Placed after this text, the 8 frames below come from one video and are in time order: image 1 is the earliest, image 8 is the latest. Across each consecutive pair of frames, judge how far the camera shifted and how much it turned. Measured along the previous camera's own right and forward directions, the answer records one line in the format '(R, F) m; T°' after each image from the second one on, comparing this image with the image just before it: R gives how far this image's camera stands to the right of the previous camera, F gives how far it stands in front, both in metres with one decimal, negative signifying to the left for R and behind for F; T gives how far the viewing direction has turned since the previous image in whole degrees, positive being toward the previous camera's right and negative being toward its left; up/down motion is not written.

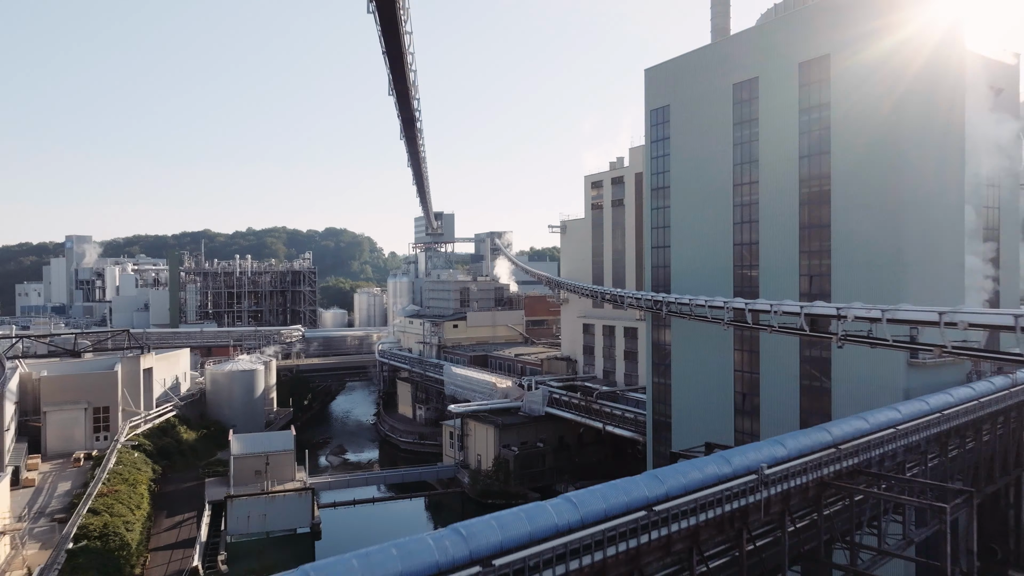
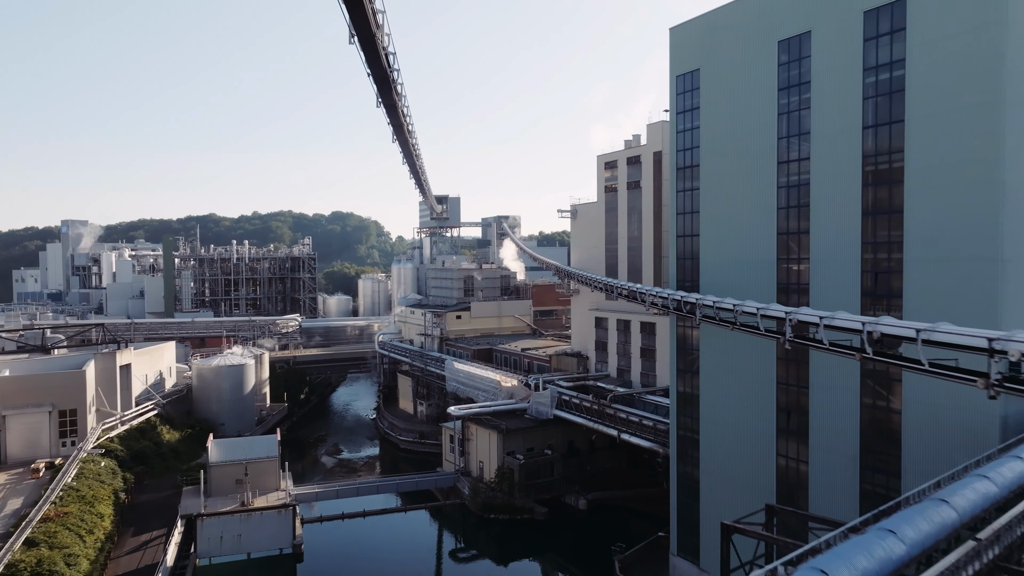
(+0.1, +1.9) m; -1°
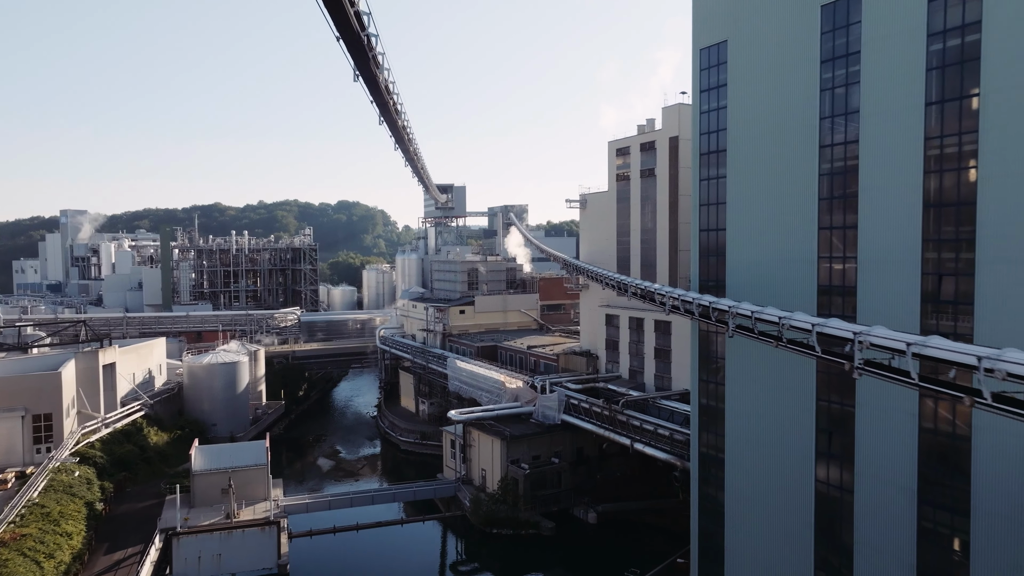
(+0.1, +1.3) m; -1°
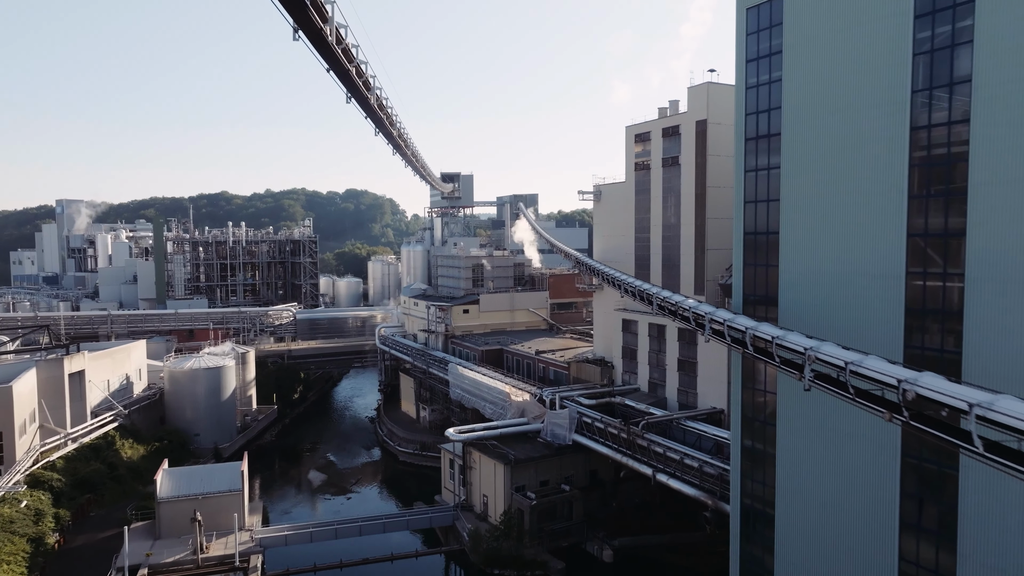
(+0.1, +2.0) m; -1°
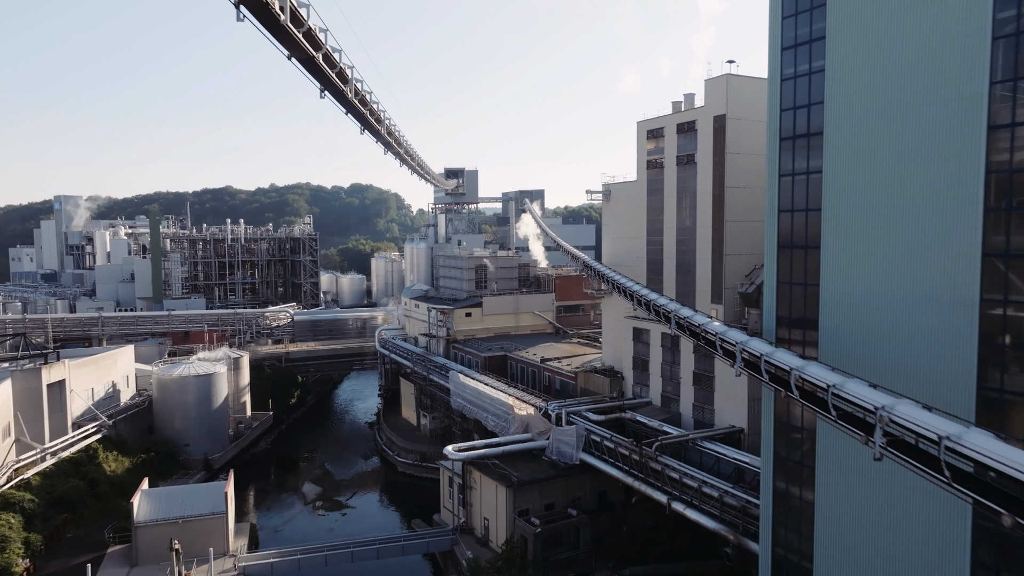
(+0.1, +1.1) m; -1°
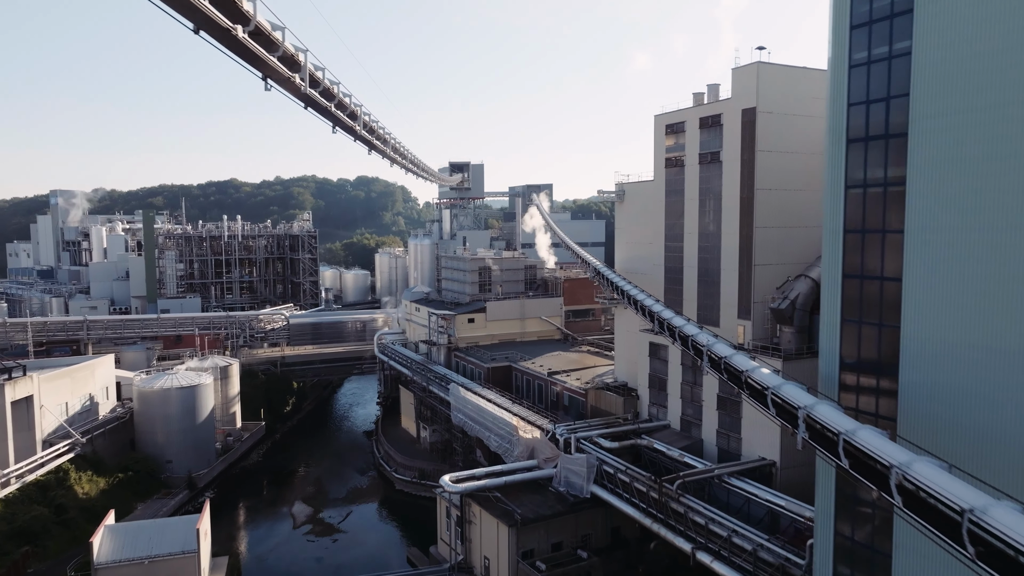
(+0.1, +1.5) m; -1°
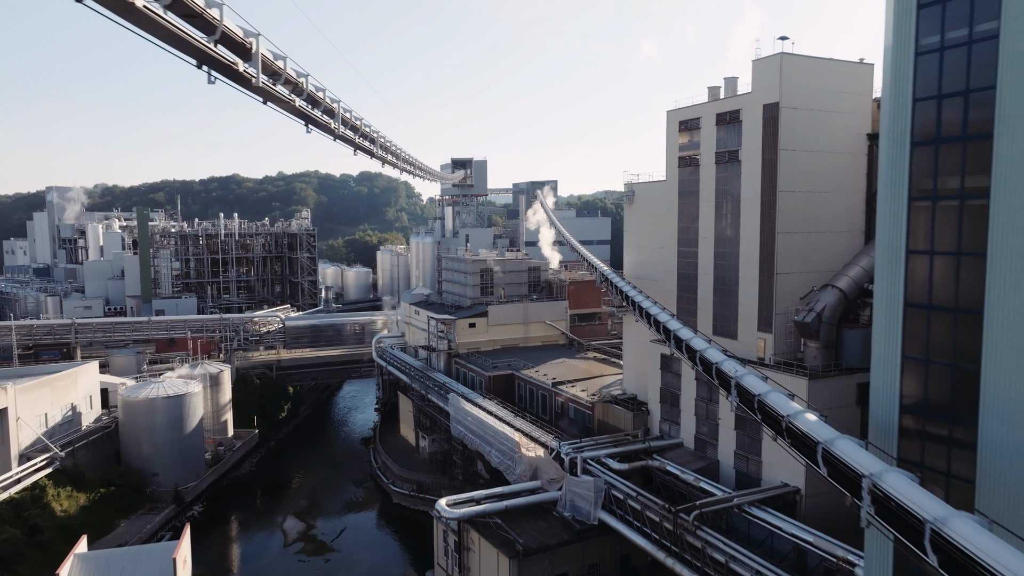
(0.0, +1.0) m; 0°
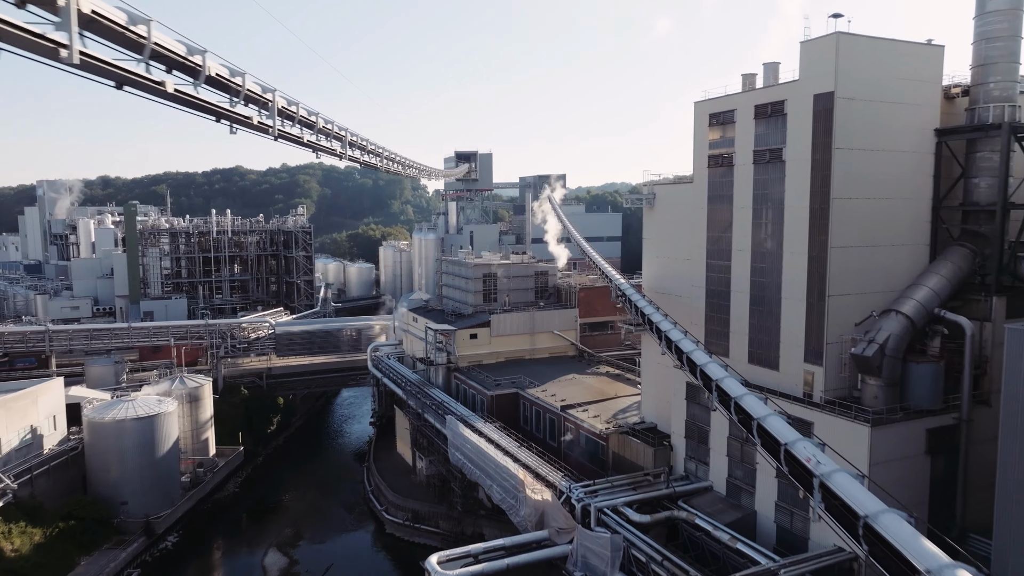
(+0.1, +1.8) m; -1°
